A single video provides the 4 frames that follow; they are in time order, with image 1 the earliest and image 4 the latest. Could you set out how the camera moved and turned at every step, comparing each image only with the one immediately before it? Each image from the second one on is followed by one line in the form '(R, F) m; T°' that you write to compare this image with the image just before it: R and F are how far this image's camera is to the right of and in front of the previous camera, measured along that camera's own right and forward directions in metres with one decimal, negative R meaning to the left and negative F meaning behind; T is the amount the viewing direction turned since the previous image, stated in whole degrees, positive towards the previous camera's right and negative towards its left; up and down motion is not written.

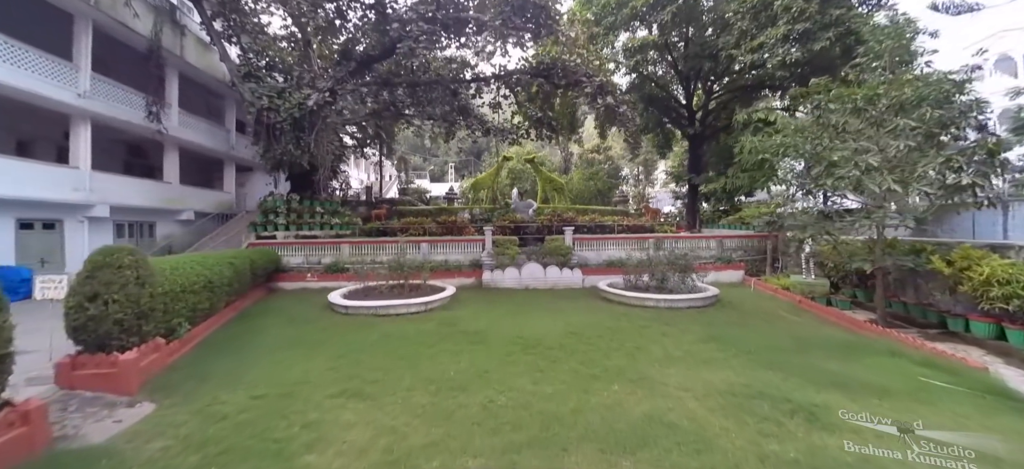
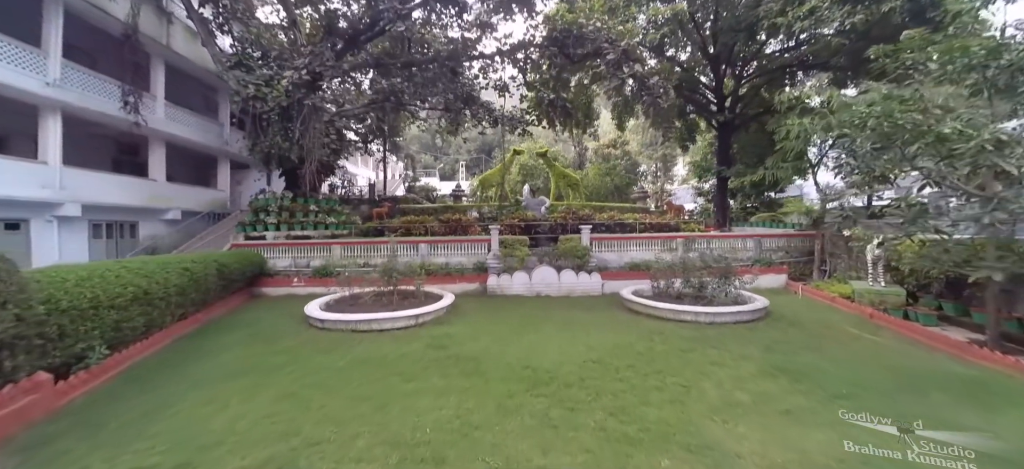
(+0.1, +1.1) m; -2°
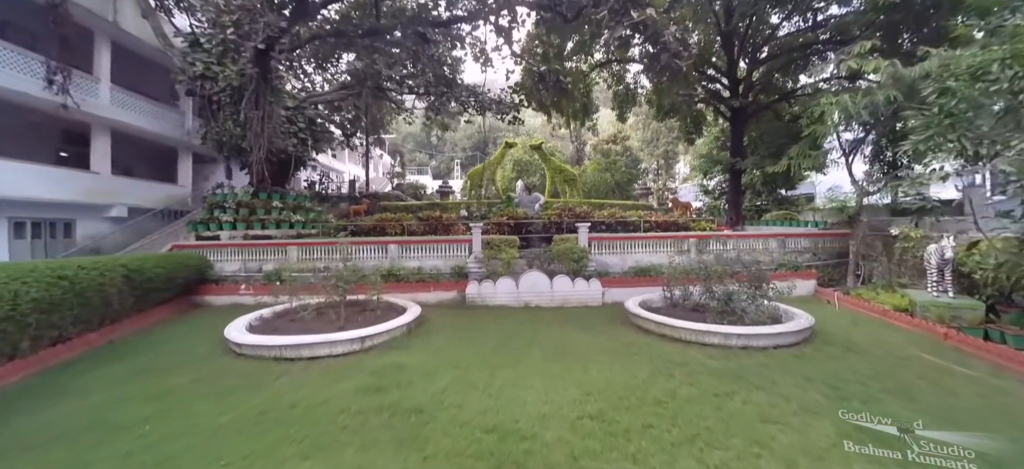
(+0.3, +1.3) m; 0°
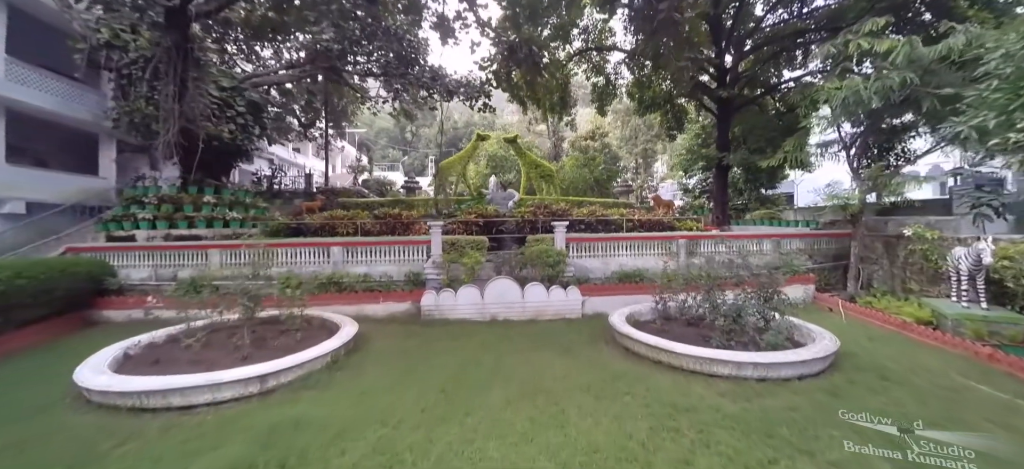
(+0.2, +1.0) m; +3°
